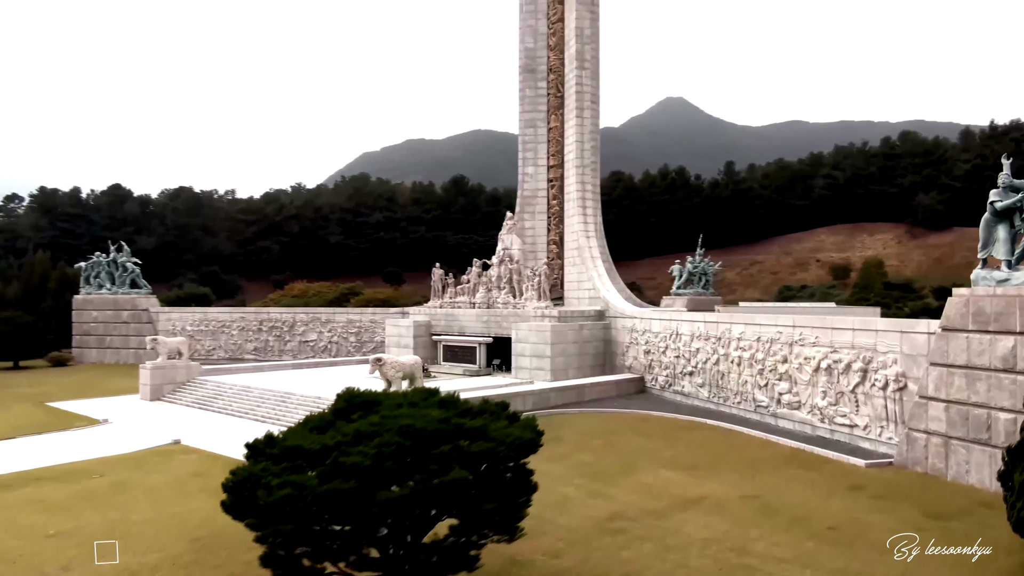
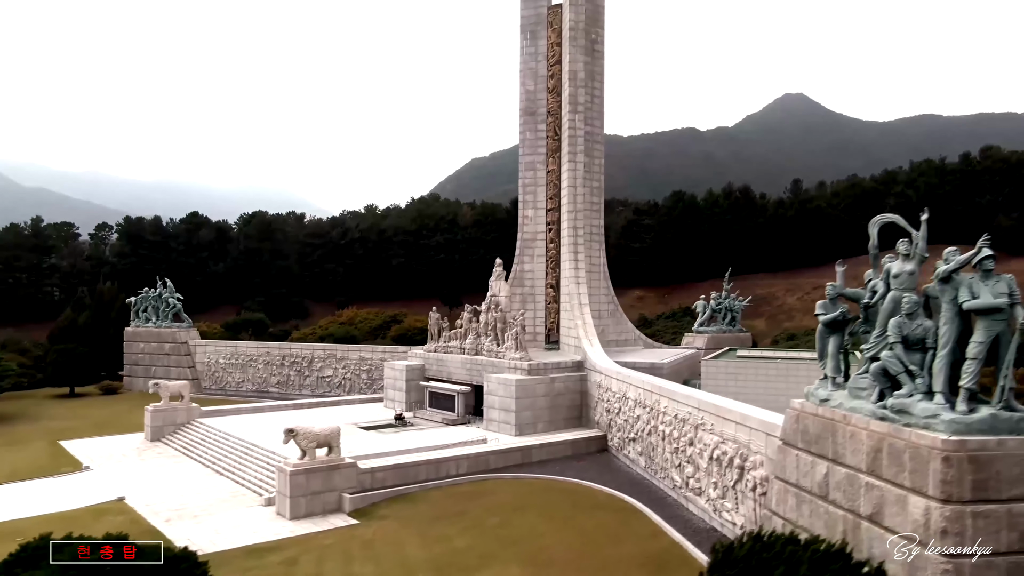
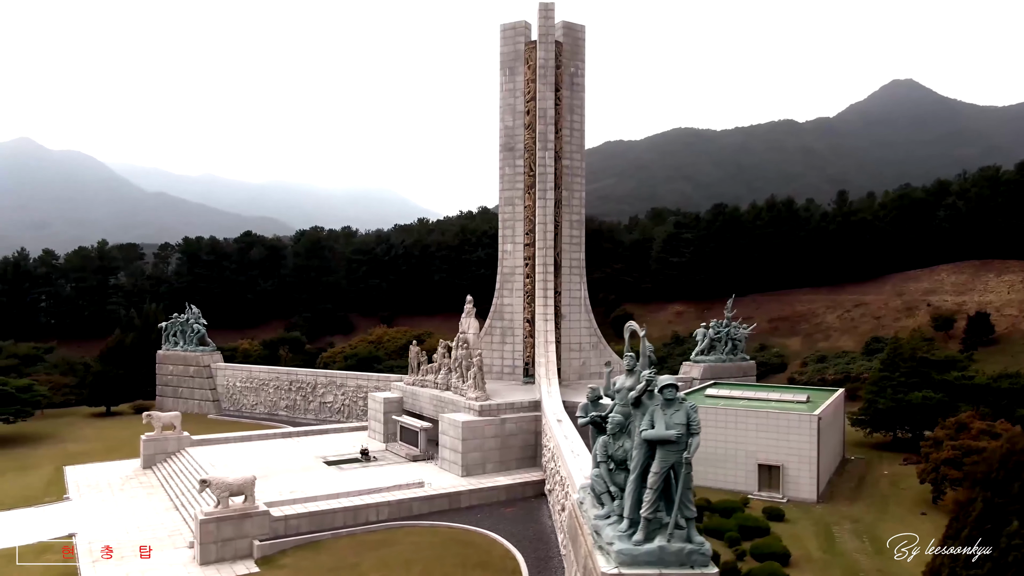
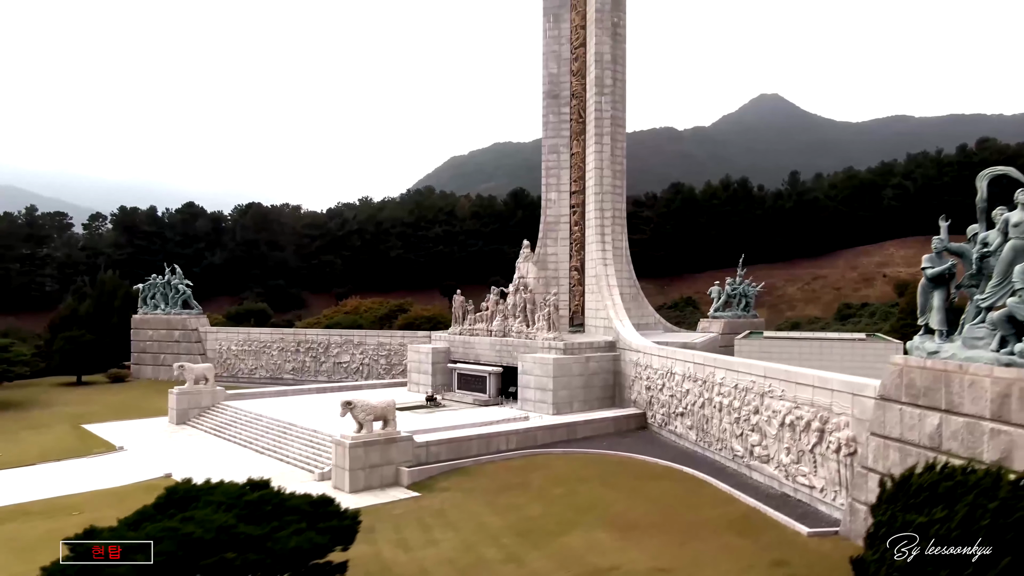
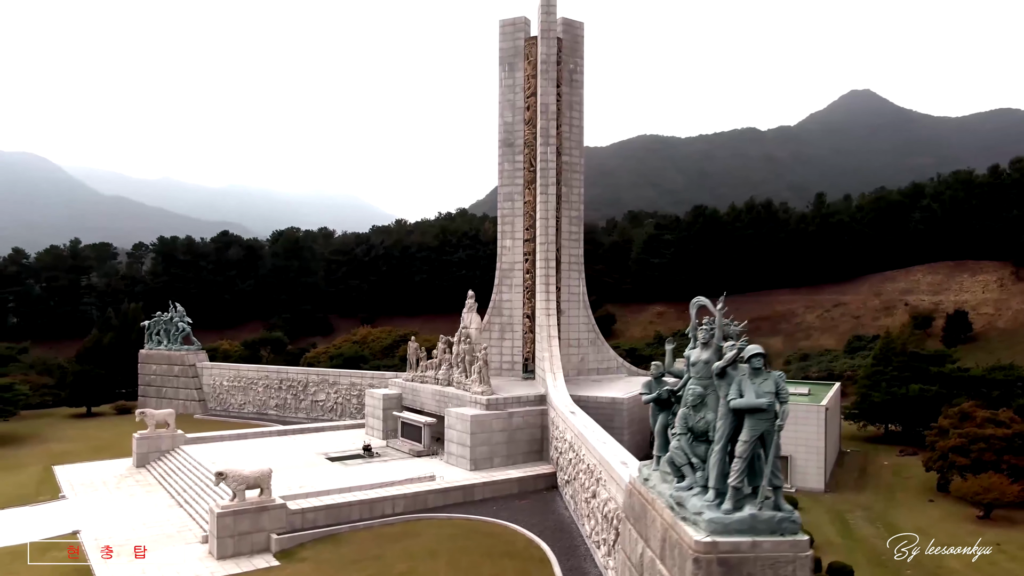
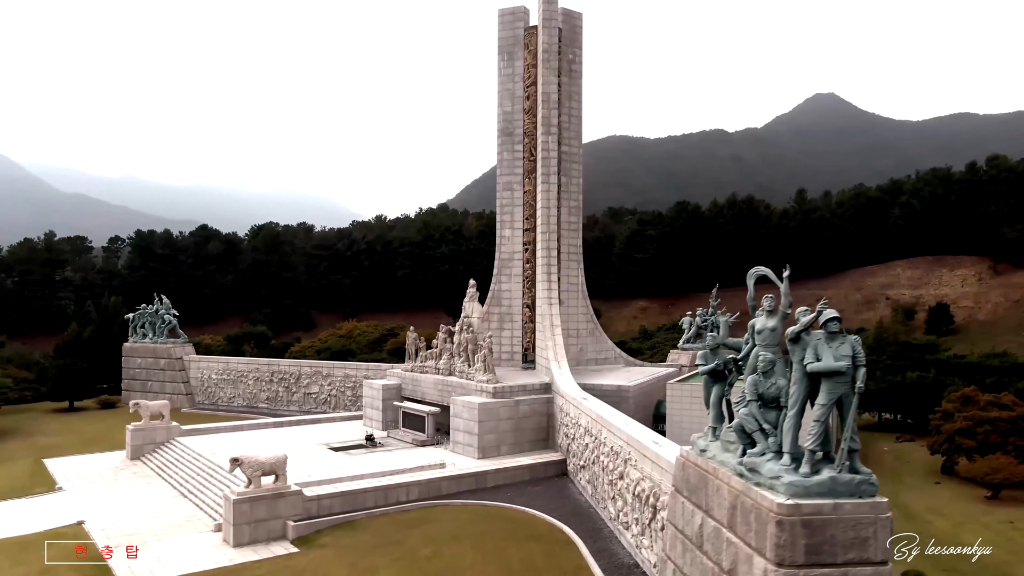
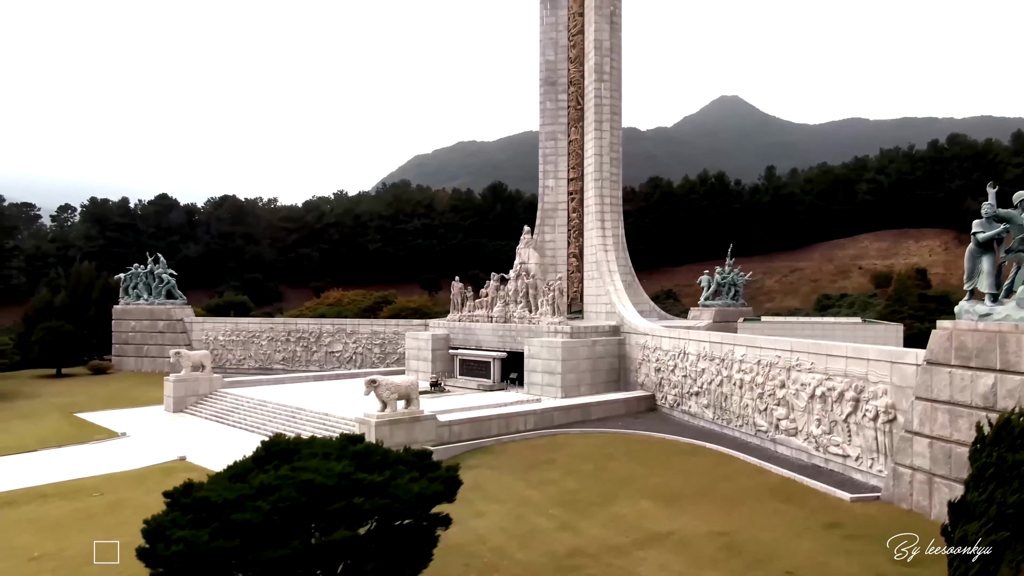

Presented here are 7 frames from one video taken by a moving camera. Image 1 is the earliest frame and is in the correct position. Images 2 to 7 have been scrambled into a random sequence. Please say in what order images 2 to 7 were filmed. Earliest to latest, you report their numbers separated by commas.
7, 4, 2, 6, 5, 3
